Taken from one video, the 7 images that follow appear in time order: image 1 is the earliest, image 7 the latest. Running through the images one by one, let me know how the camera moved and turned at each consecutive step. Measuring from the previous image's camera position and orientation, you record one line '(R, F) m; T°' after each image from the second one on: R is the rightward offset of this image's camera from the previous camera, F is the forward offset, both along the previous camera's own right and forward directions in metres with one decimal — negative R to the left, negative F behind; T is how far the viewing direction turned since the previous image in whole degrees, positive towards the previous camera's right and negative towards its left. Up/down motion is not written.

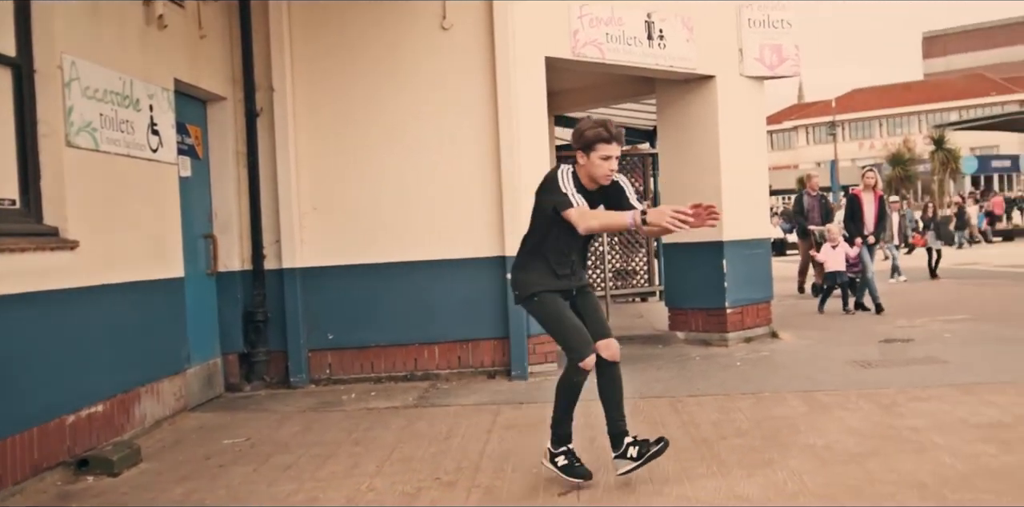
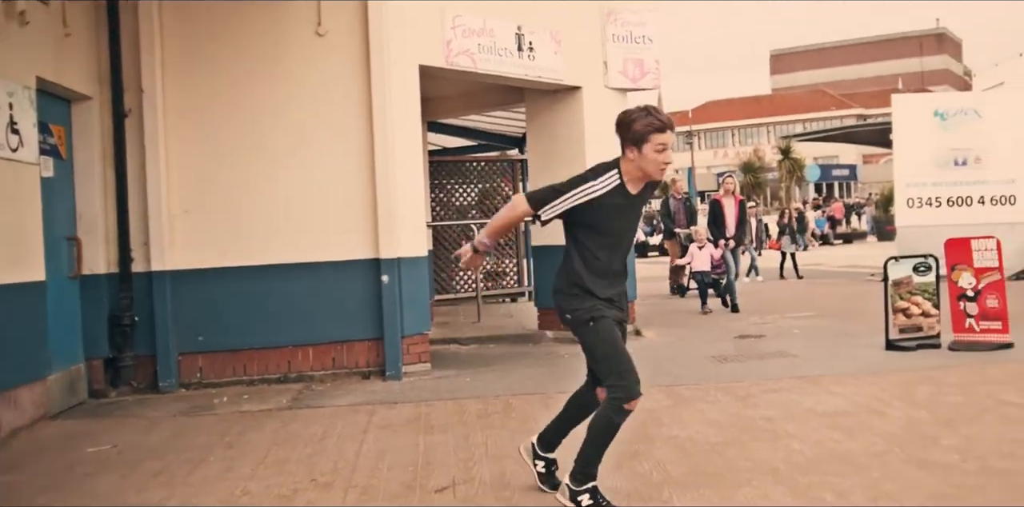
(0.0, -0.3) m; +7°
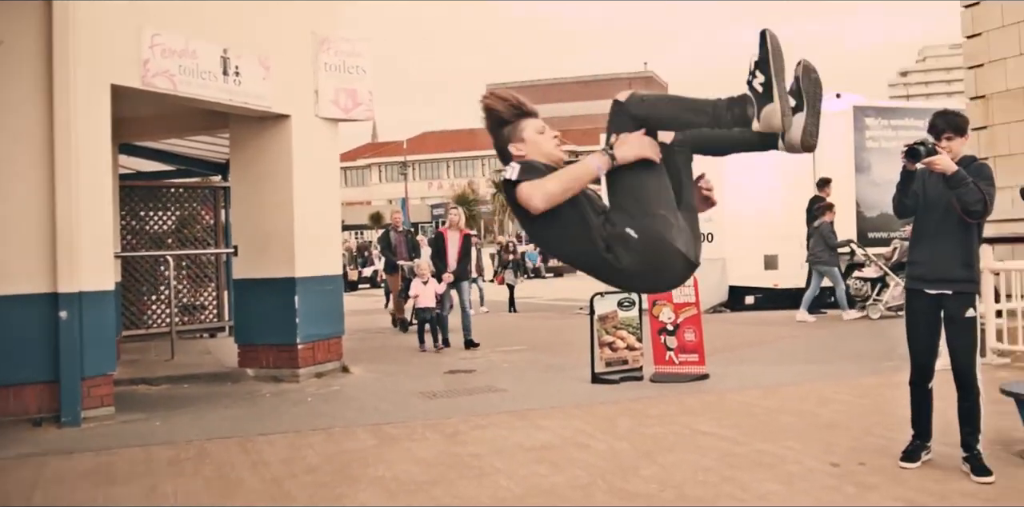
(+0.4, +0.3) m; +14°
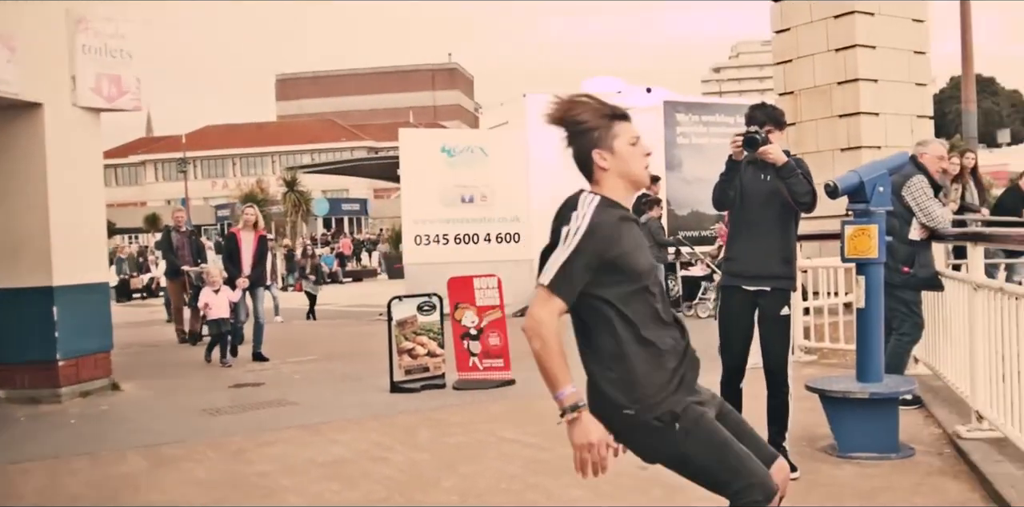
(0.0, +0.5) m; +11°
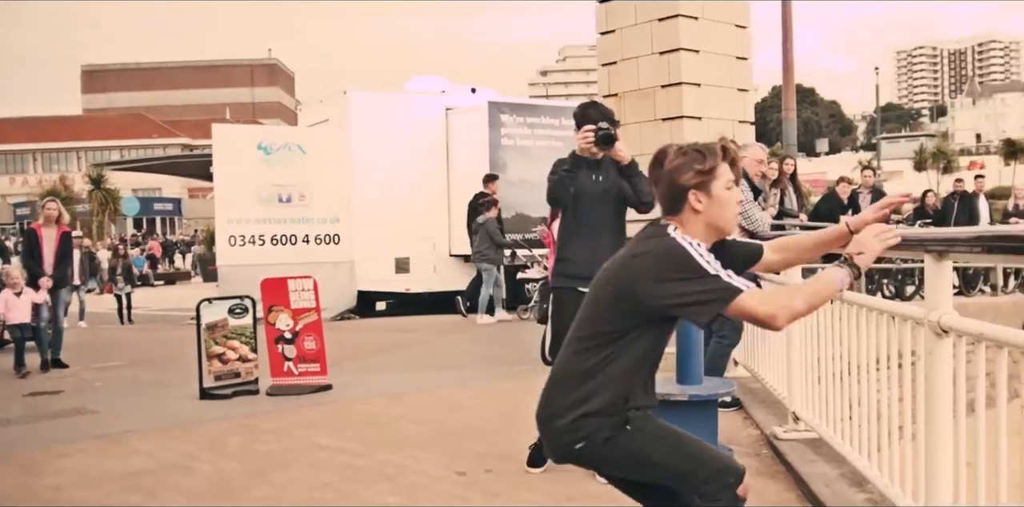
(0.0, +0.2) m; +10°
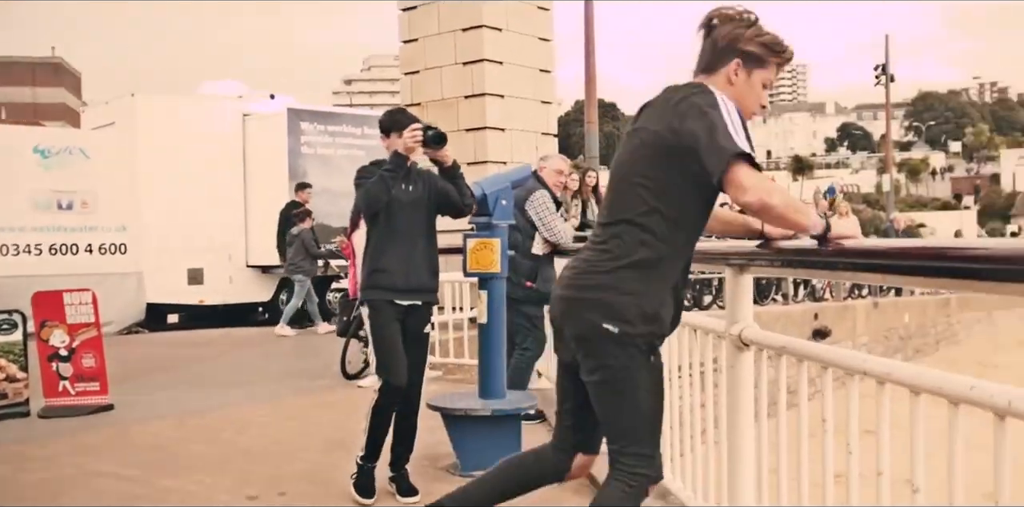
(0.0, +0.2) m; +11°
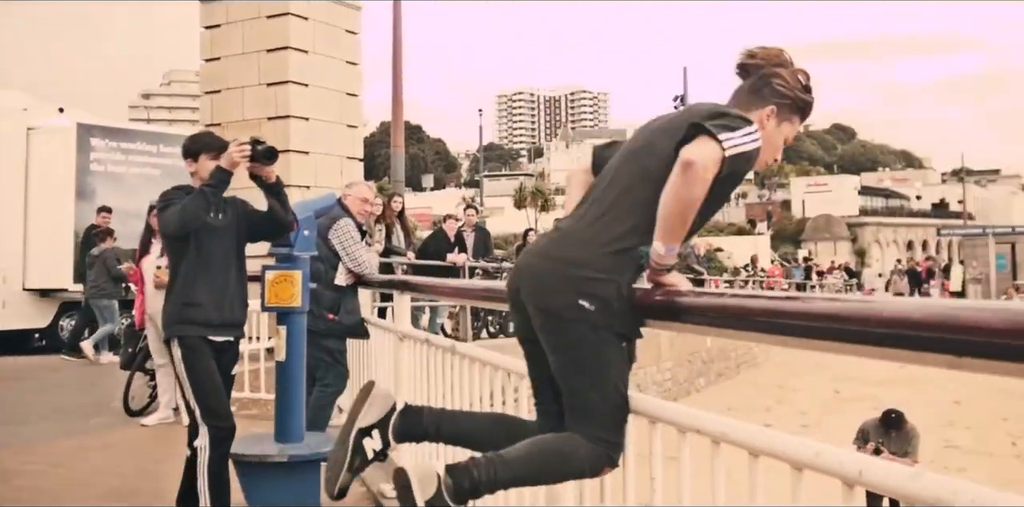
(0.0, +0.3) m; +11°
